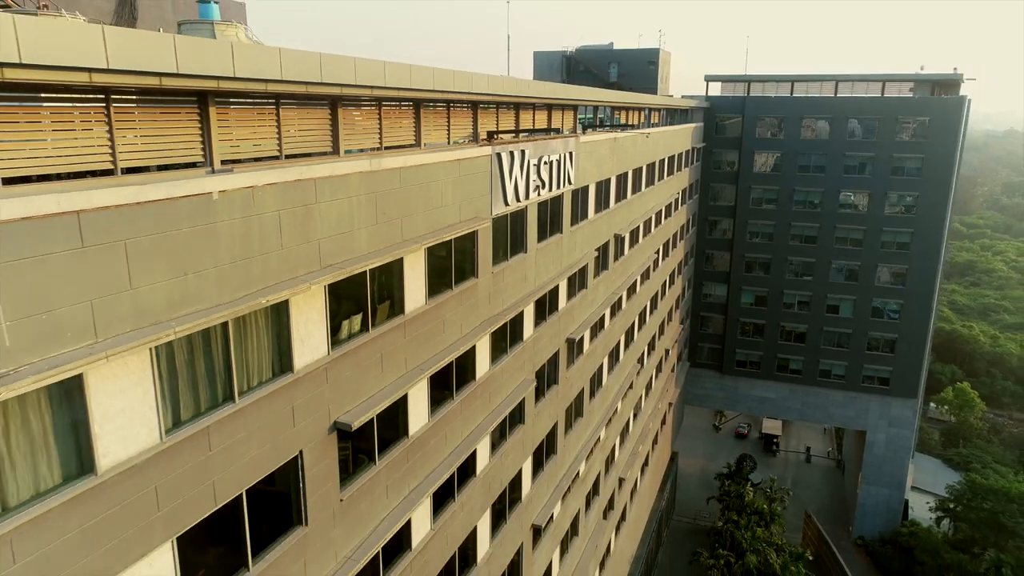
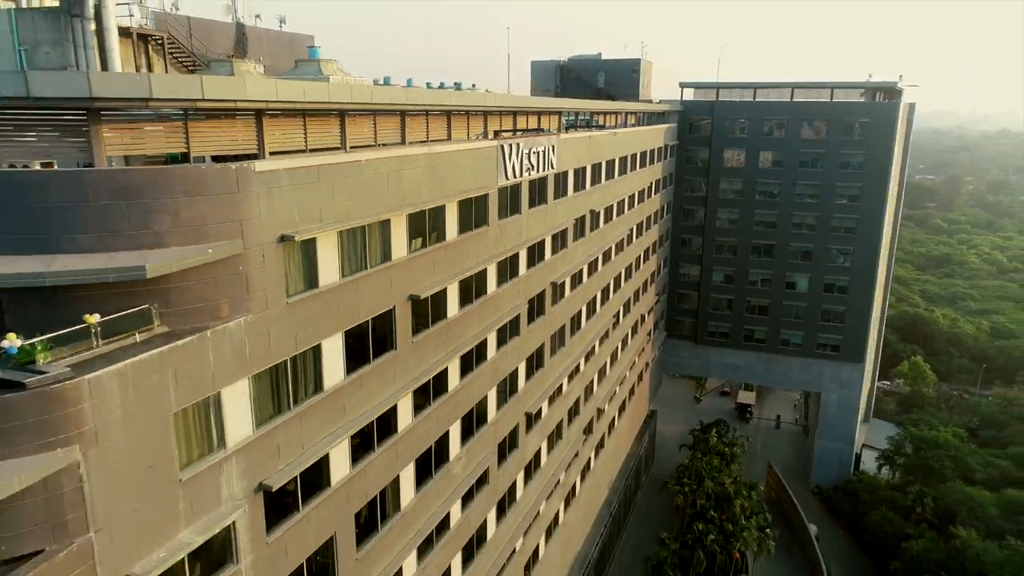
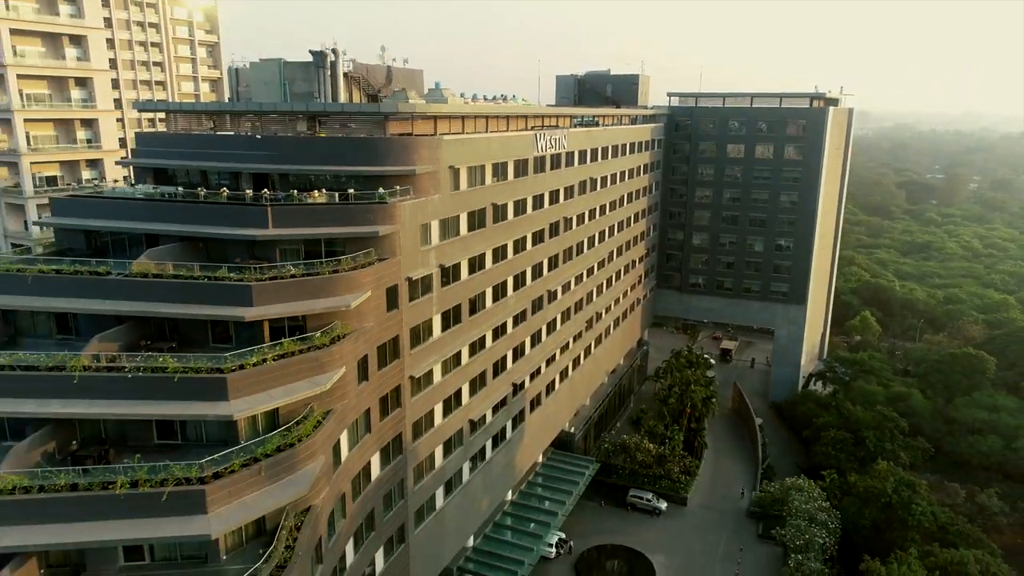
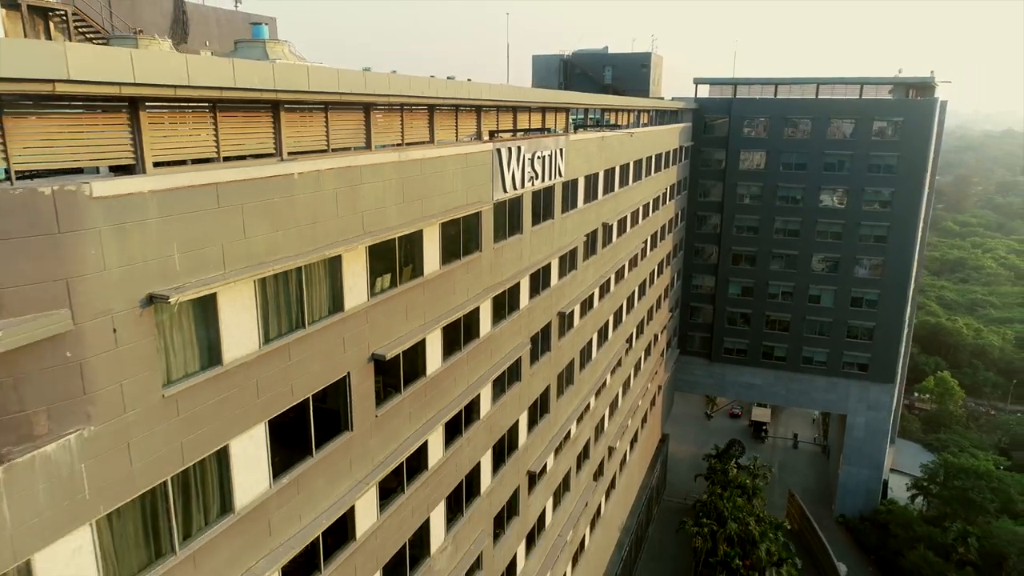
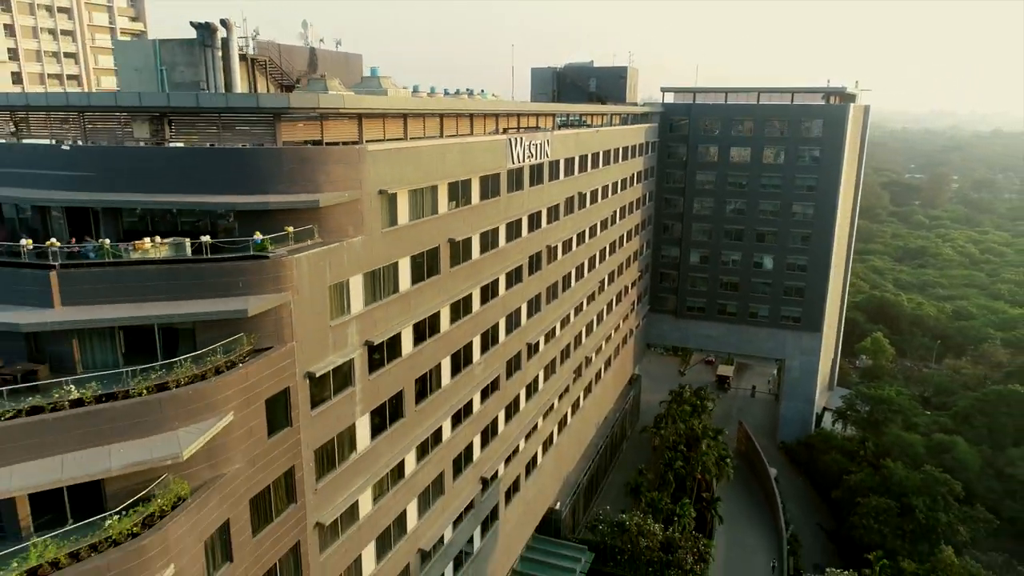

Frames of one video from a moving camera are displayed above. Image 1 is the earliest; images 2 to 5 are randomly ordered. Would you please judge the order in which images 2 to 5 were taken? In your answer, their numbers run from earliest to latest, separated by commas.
4, 2, 5, 3
